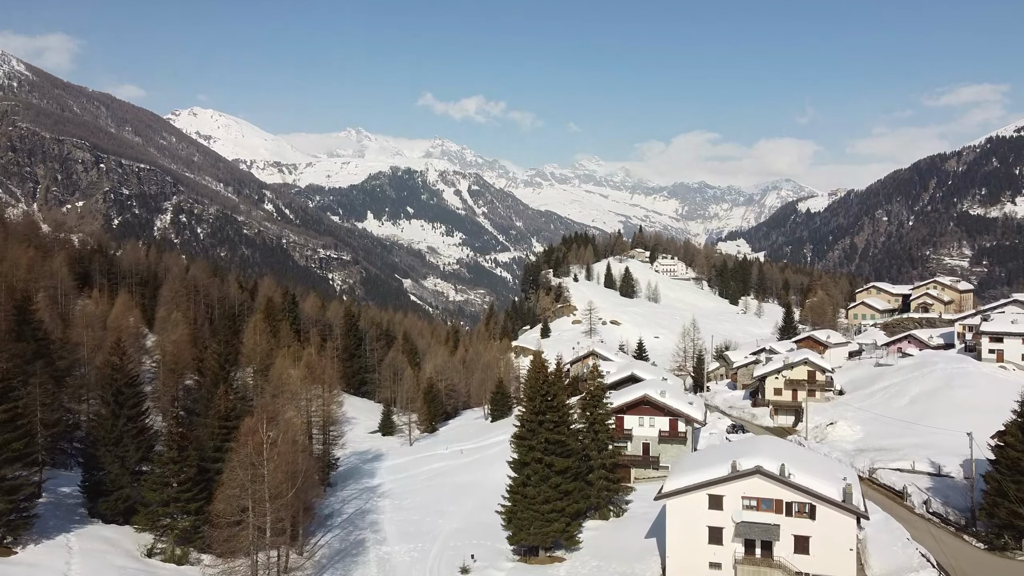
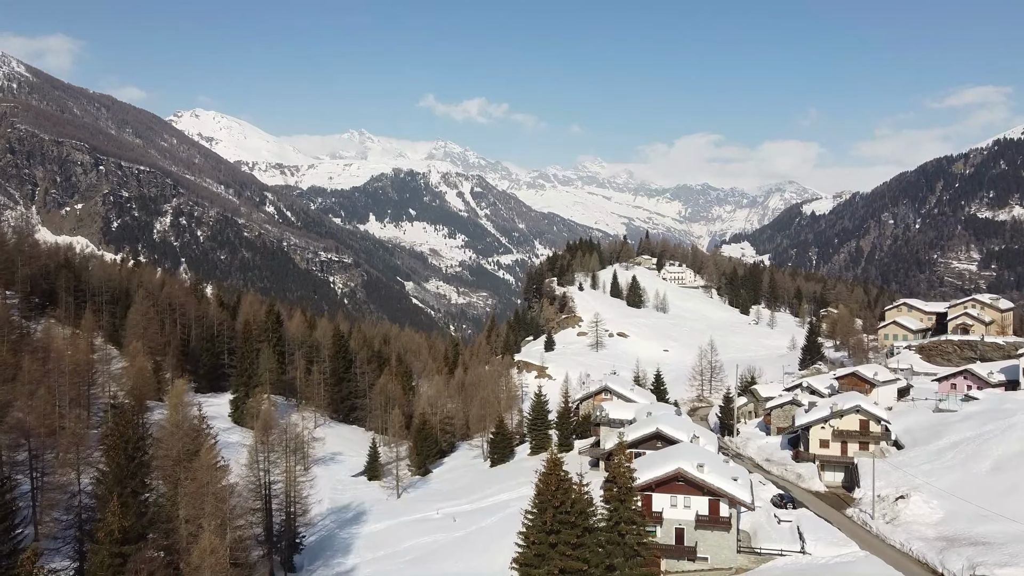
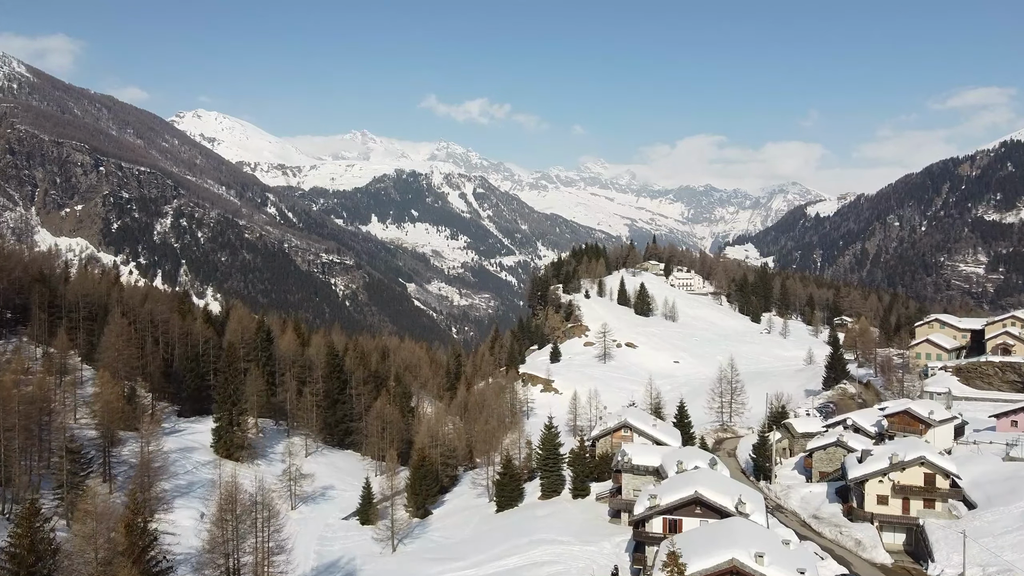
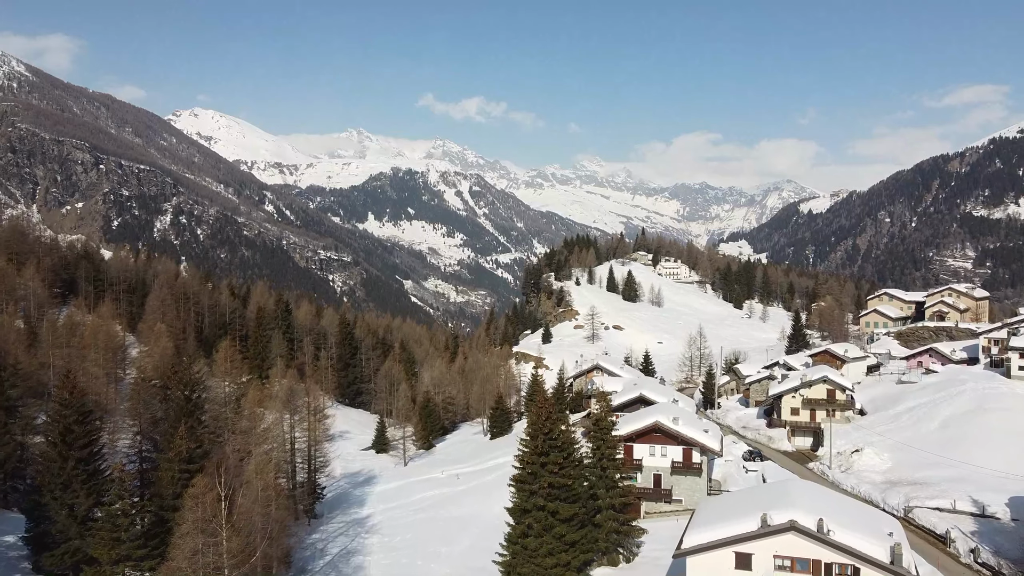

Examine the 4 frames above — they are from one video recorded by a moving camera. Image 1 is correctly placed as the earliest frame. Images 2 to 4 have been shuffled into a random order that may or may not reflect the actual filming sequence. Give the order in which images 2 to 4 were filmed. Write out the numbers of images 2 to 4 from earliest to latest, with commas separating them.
4, 2, 3
